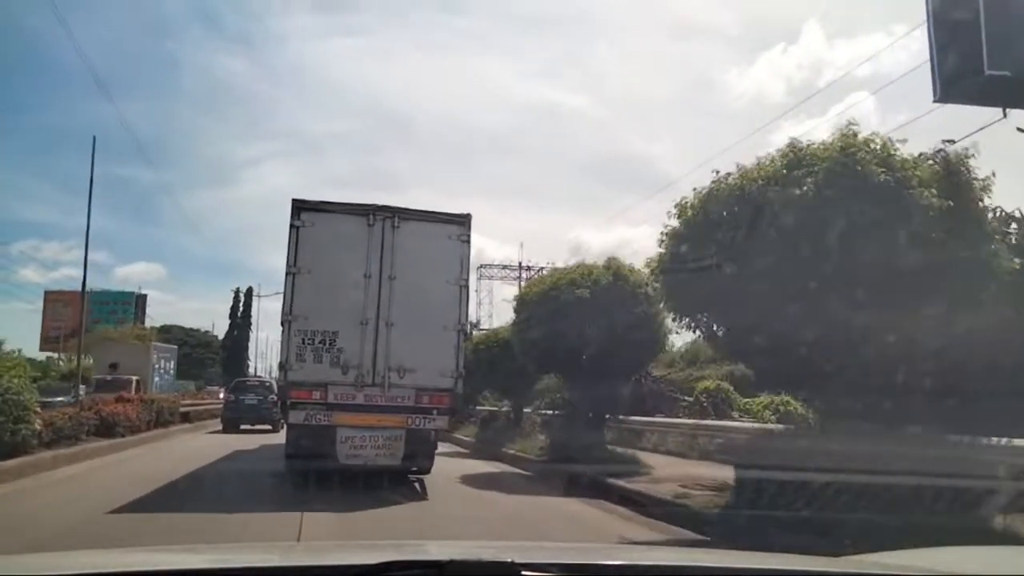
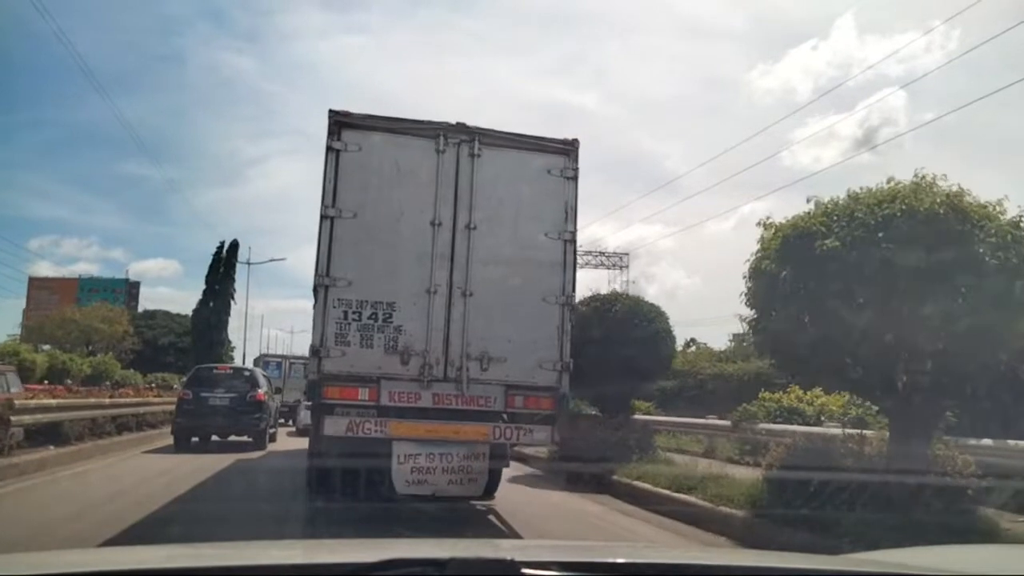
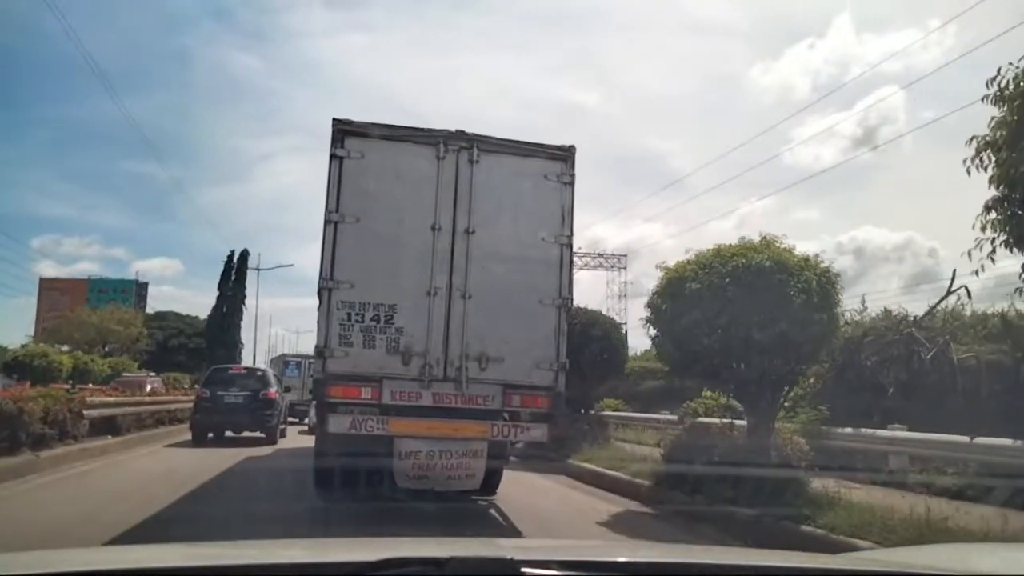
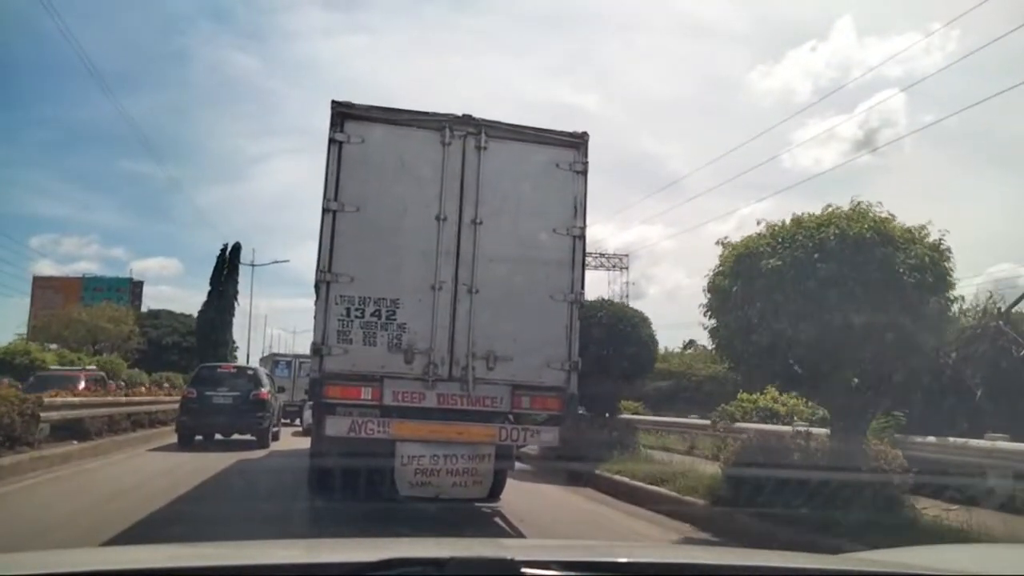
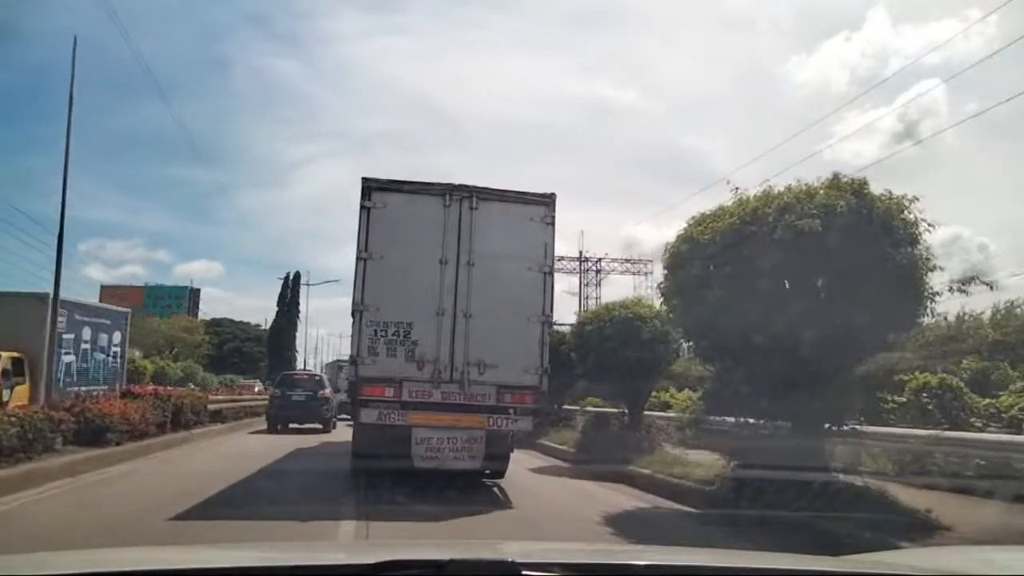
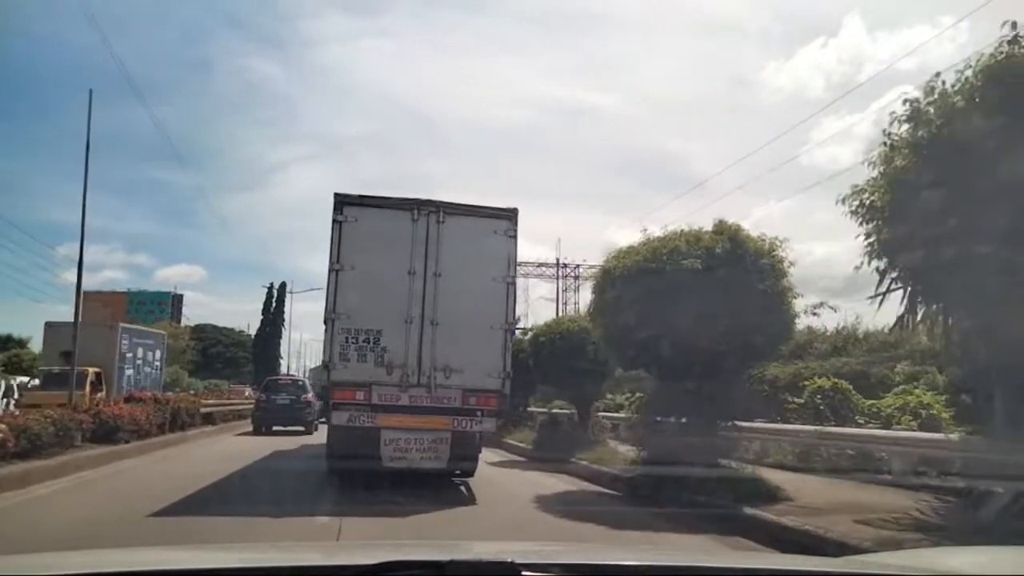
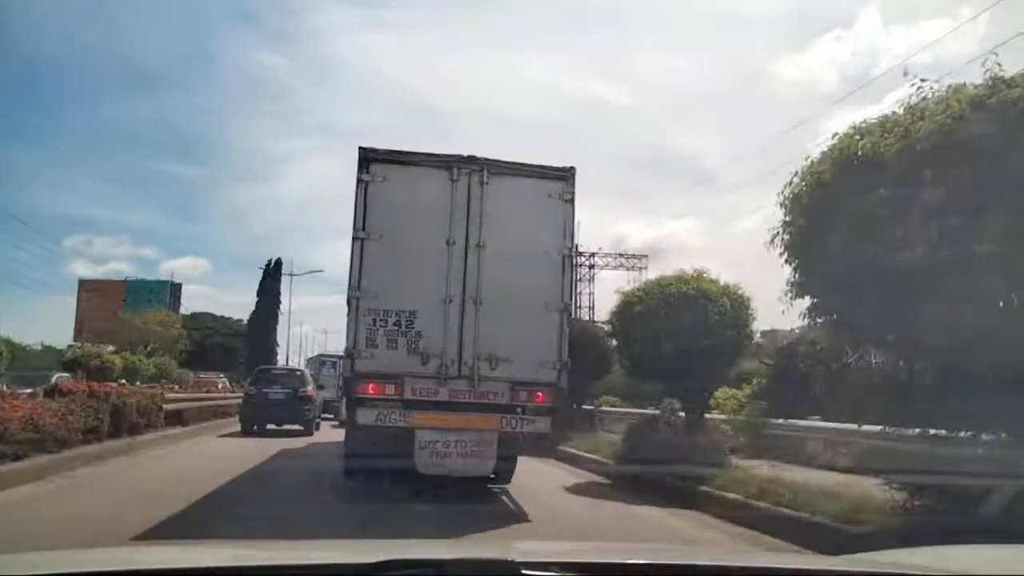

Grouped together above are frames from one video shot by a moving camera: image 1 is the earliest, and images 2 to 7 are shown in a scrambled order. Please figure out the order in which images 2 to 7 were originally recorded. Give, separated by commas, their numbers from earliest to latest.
6, 5, 7, 3, 4, 2
